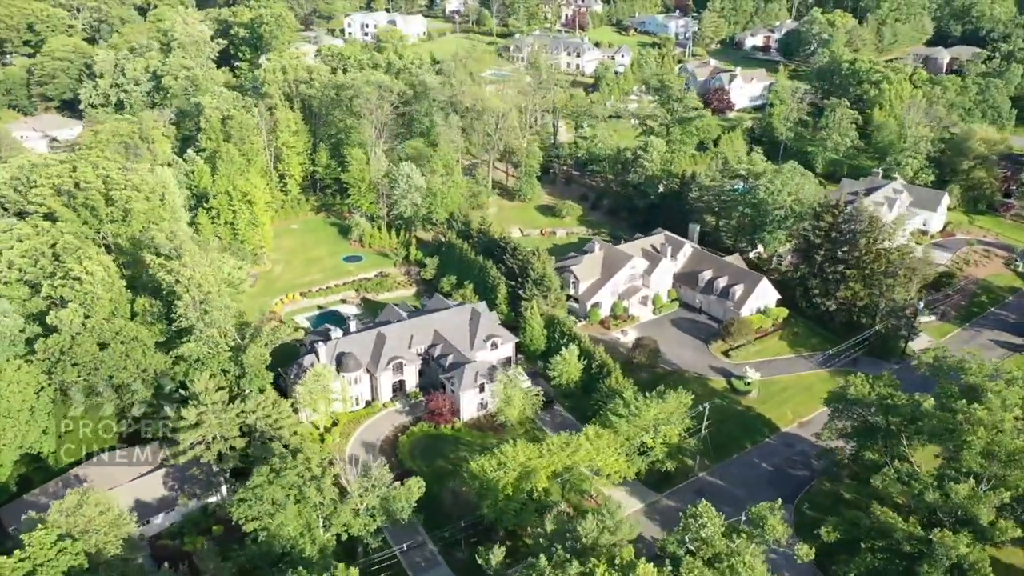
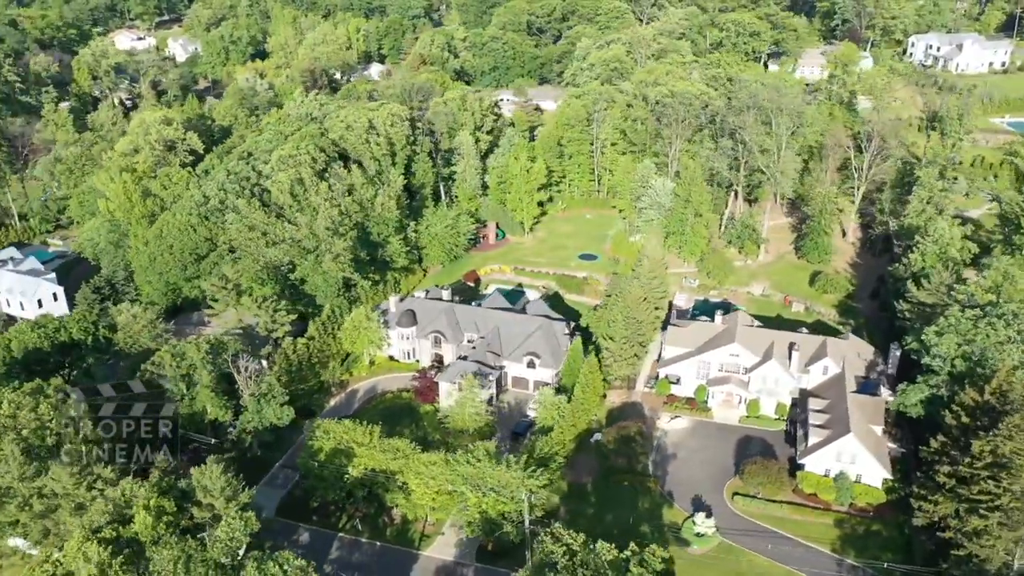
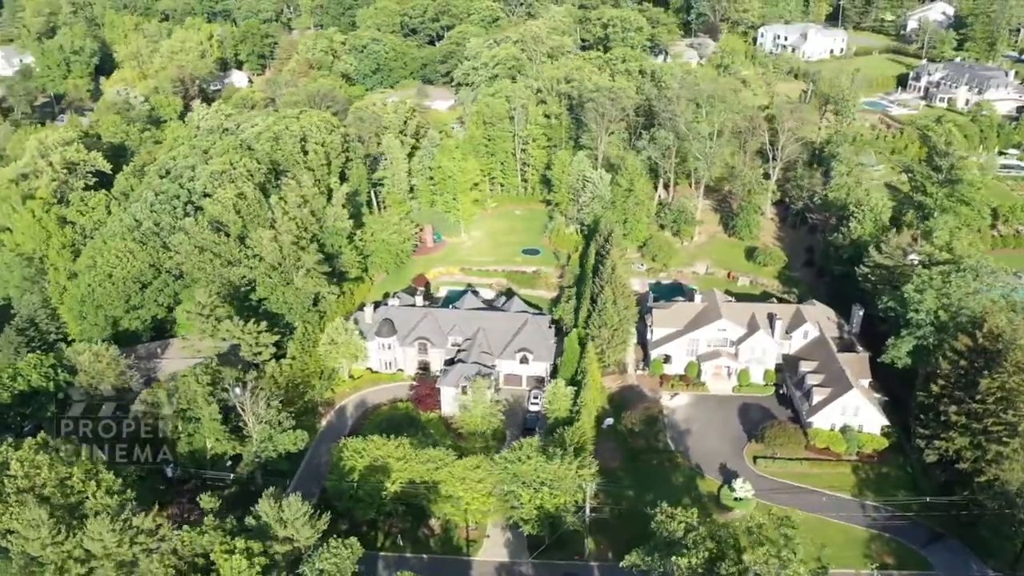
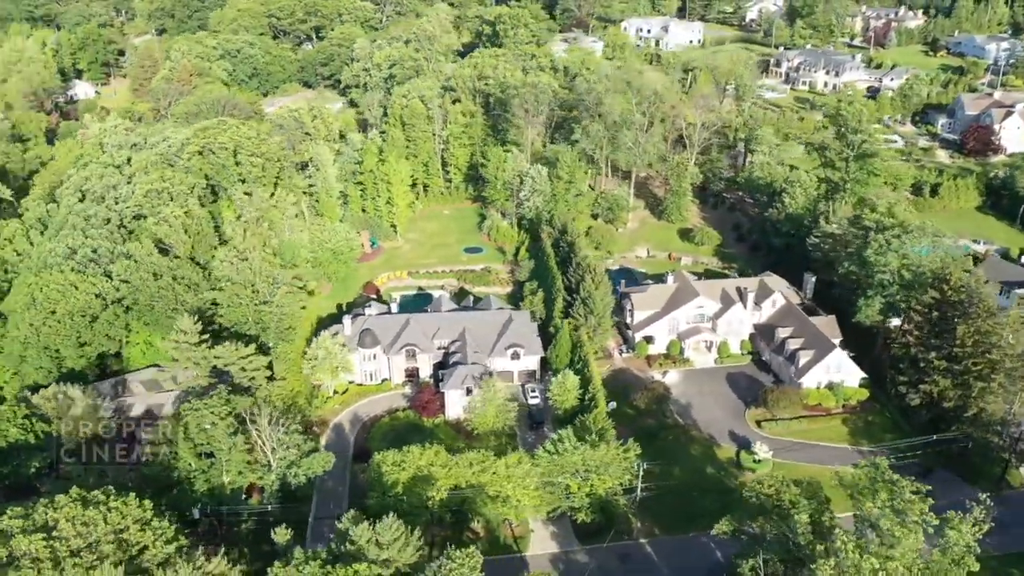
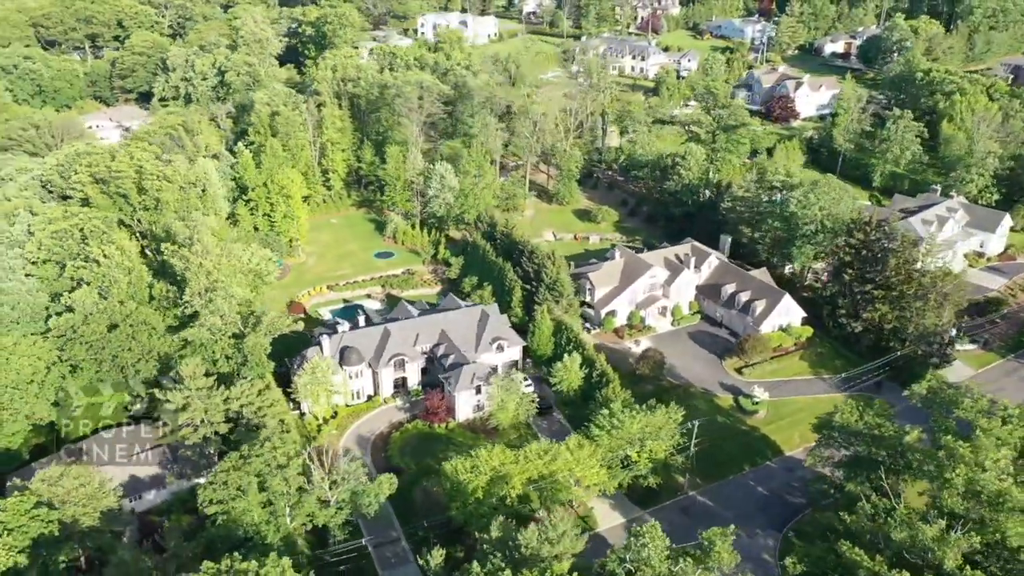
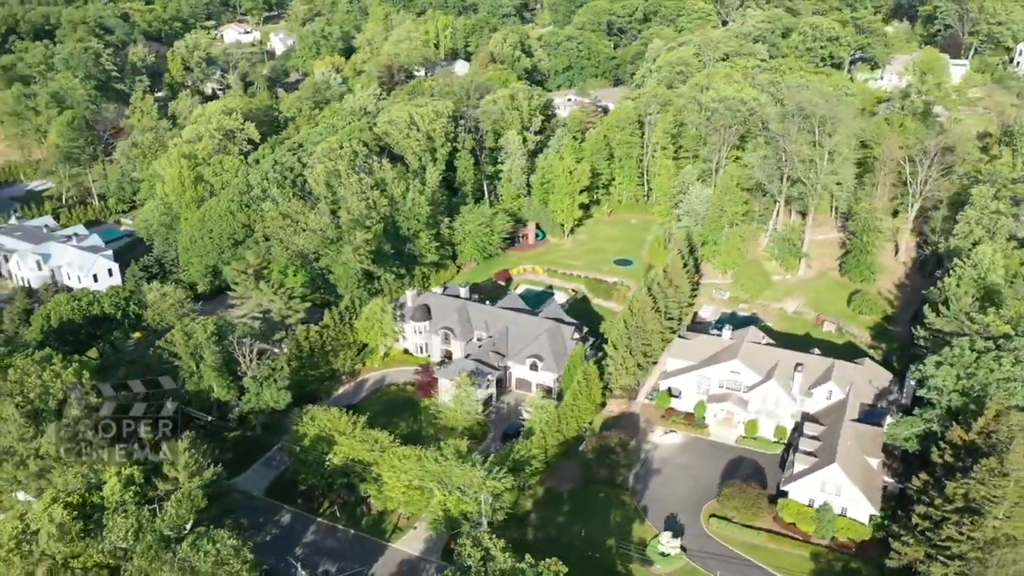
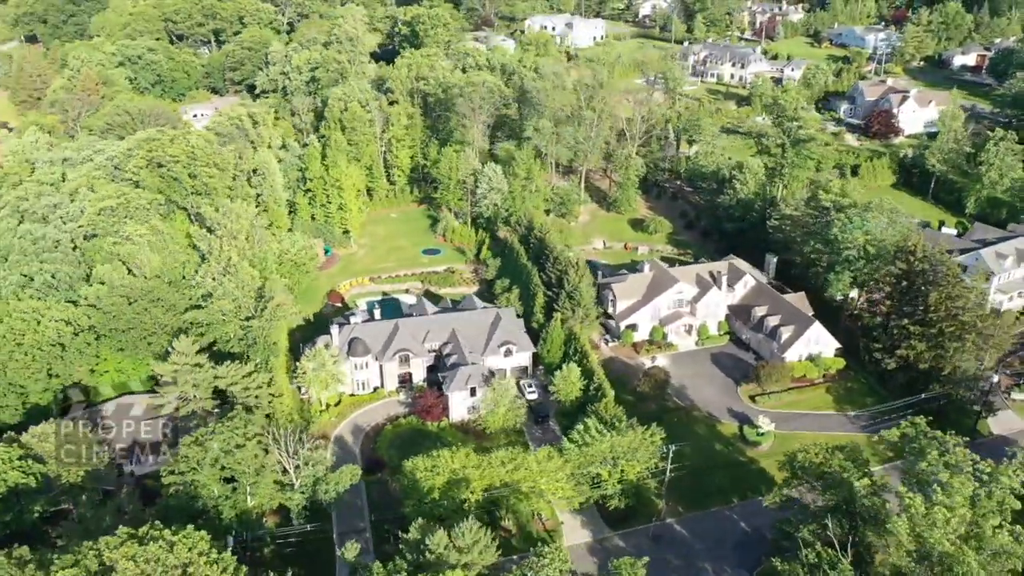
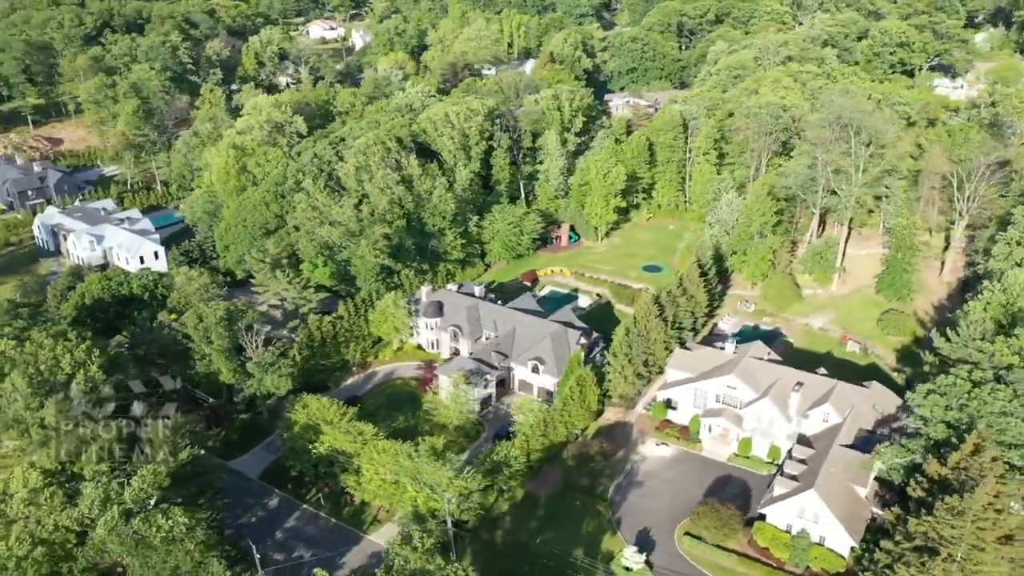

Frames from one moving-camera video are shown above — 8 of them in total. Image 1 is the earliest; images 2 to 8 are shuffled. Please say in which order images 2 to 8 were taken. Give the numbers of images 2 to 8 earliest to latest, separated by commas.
5, 7, 4, 3, 2, 6, 8
